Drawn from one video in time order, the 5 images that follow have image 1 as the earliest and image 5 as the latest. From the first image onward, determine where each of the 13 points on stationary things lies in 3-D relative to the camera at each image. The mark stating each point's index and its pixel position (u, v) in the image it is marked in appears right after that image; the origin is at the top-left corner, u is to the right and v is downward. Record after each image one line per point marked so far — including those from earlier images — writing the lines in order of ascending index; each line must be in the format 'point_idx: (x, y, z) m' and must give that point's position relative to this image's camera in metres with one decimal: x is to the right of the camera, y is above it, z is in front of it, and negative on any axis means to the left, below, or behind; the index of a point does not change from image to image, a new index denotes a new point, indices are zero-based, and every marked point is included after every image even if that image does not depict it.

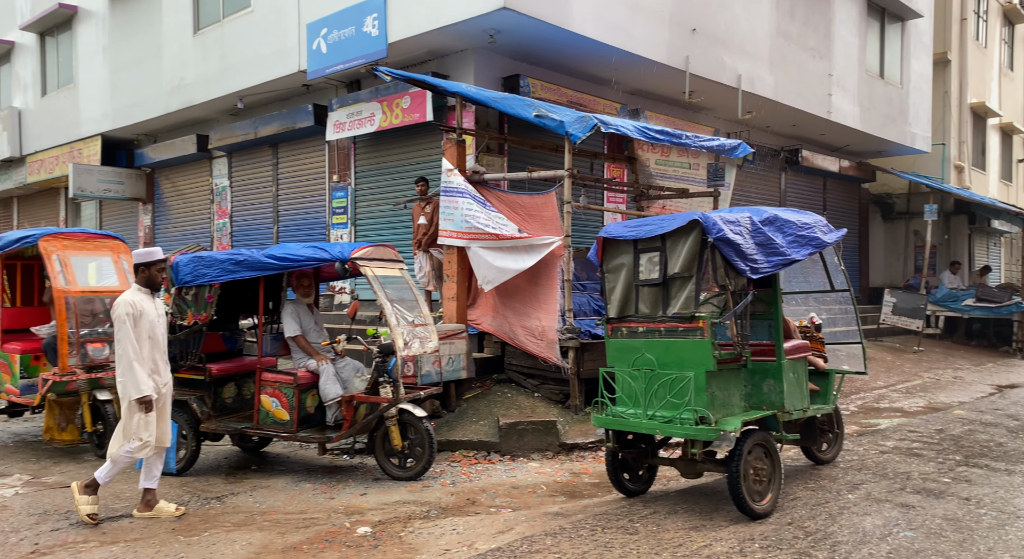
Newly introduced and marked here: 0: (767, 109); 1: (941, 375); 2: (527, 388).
0: (+4.2, +2.8, +13.0) m
1: (+6.8, -1.5, +12.5) m
2: (+0.1, -1.0, +6.9) m
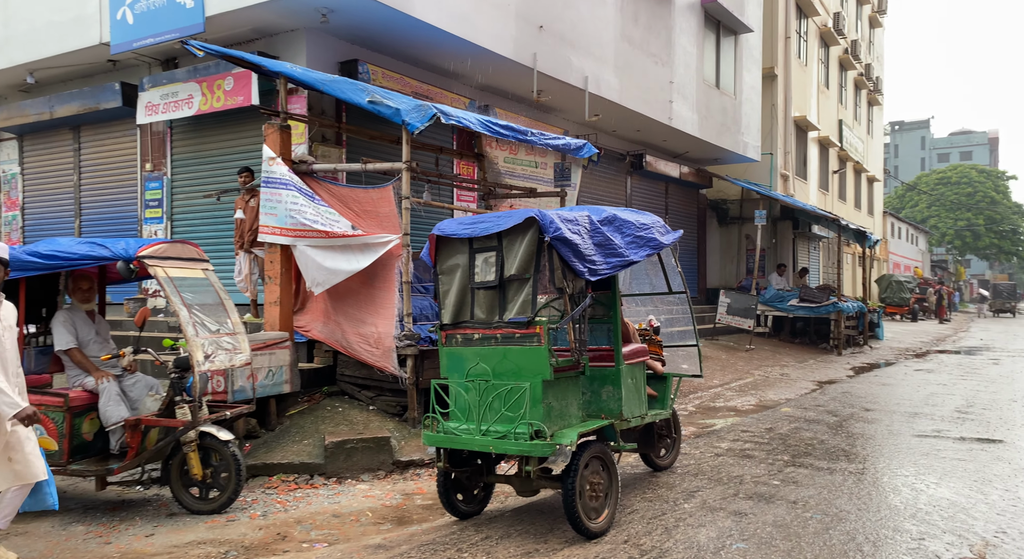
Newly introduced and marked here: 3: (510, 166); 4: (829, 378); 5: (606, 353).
0: (+1.7, +2.8, +13.1) m
1: (+4.3, -1.5, +13.1) m
2: (-1.2, -1.0, +6.4) m
3: (0.0, +1.3, +8.9) m
4: (+5.2, -1.6, +12.9) m
5: (+0.6, -0.5, +5.2) m
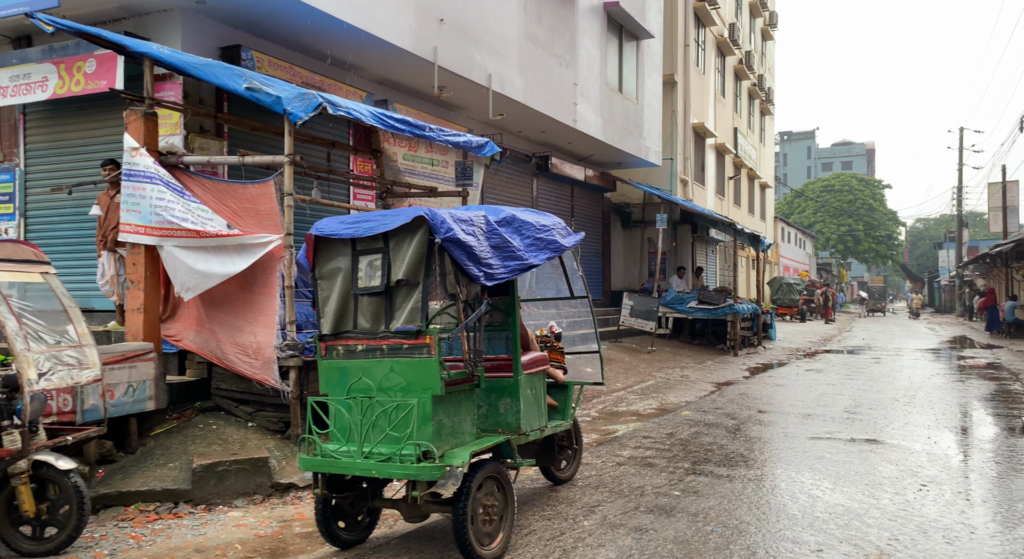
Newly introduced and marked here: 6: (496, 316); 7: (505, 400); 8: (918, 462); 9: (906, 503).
0: (+0.1, +2.7, +12.9) m
1: (+2.7, -1.6, +13.2) m
2: (-2.0, -1.0, +5.9) m
3: (-1.1, +1.3, +8.5) m
4: (+3.6, -1.6, +13.1) m
5: (-0.1, -0.5, +4.9) m
6: (-0.1, -0.2, +5.0) m
7: (0.0, -0.7, +4.9) m
8: (+3.6, -1.6, +7.1) m
9: (+2.9, -1.6, +5.8) m
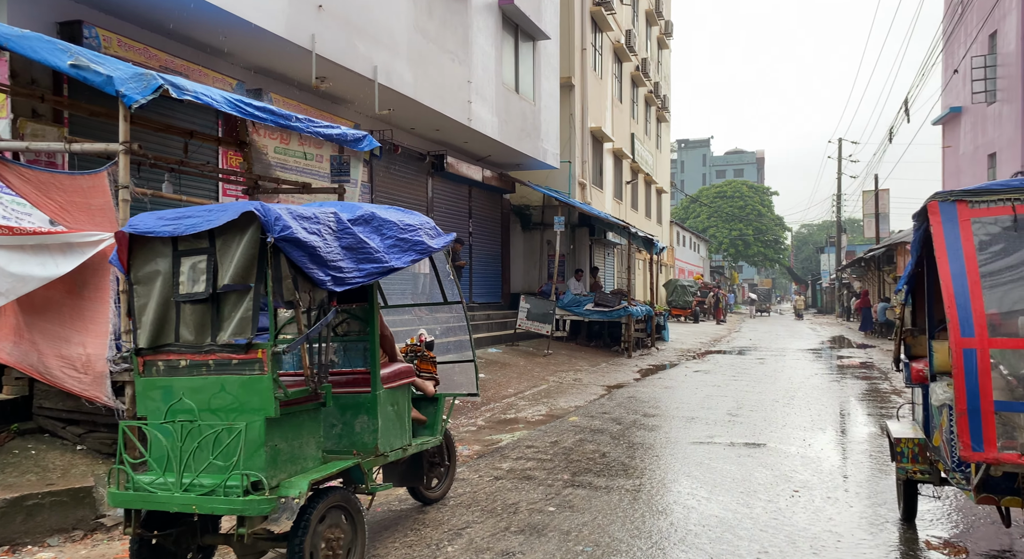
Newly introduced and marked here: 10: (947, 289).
0: (-1.7, +2.7, +12.4) m
1: (+0.8, -1.6, +13.1) m
2: (-3.0, -1.0, +5.2) m
3: (-2.3, +1.2, +7.9) m
4: (+1.7, -1.7, +13.1) m
5: (-0.9, -0.6, +4.5) m
6: (-0.9, -0.3, +4.5) m
7: (-0.8, -0.8, +4.5) m
8: (+2.5, -1.7, +7.1) m
9: (+1.9, -1.7, +5.7) m
10: (+2.3, 0.0, +4.1) m
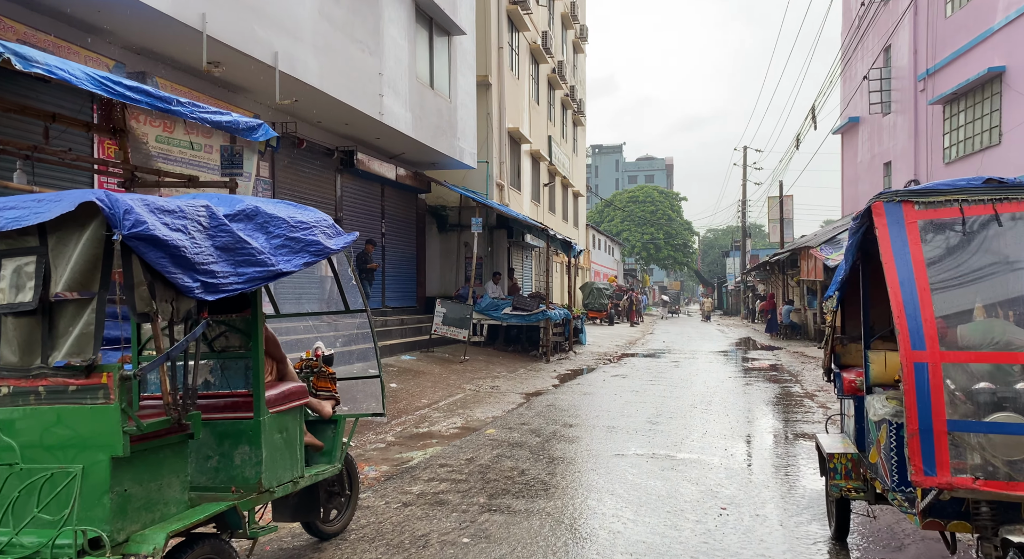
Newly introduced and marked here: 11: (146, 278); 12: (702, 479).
0: (-3.0, +2.6, +11.7) m
1: (-0.6, -1.7, +12.5) m
2: (-3.5, -1.1, +4.4) m
3: (-3.1, +1.2, +7.1) m
4: (+0.4, -1.8, +12.6) m
5: (-1.3, -0.6, +3.8) m
6: (-1.4, -0.3, +3.9) m
7: (-1.3, -0.8, +3.8) m
8: (+1.8, -1.7, +6.8) m
9: (+1.3, -1.7, +5.4) m
10: (+1.8, -0.1, +3.8) m
11: (-1.4, 0.0, +3.0) m
12: (+1.6, -1.7, +6.8) m
